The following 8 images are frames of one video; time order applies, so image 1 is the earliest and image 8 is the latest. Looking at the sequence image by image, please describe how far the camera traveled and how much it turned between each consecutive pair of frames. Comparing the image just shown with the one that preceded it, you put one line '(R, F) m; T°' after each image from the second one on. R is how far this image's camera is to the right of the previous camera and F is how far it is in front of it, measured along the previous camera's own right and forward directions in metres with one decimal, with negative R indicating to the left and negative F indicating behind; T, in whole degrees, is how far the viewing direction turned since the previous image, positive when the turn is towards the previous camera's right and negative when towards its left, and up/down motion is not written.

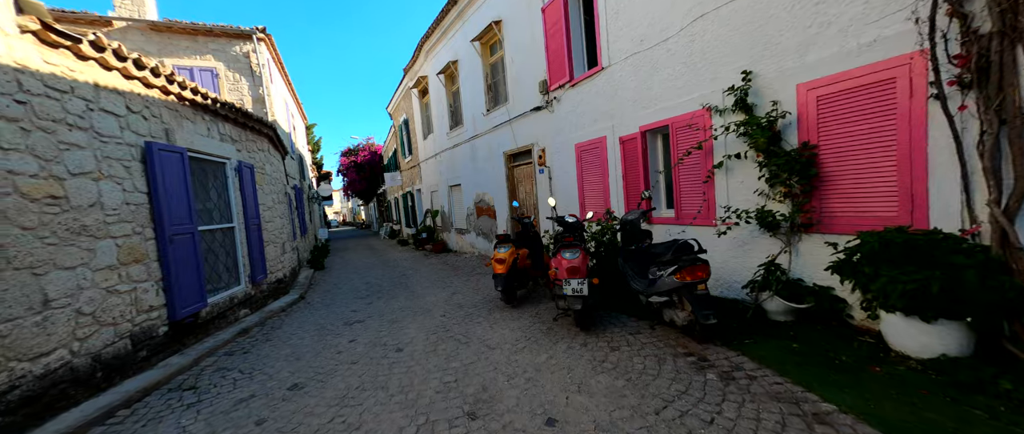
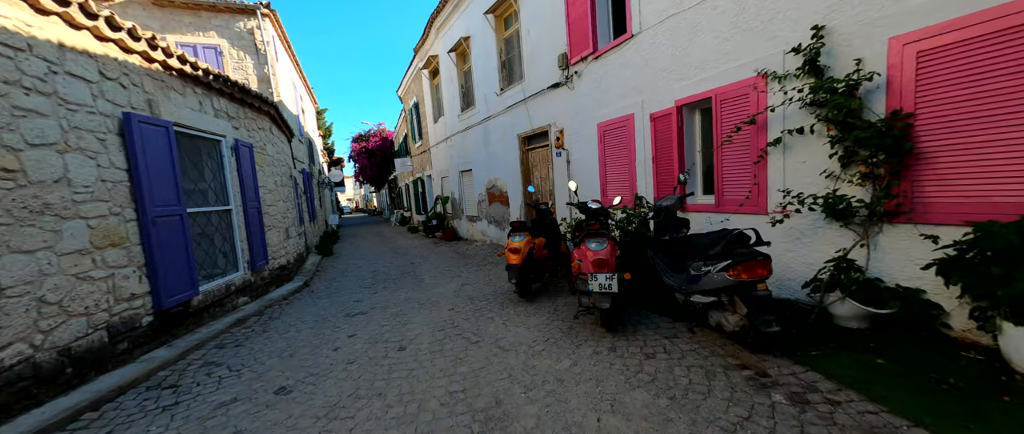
(-0.1, +0.4) m; -2°
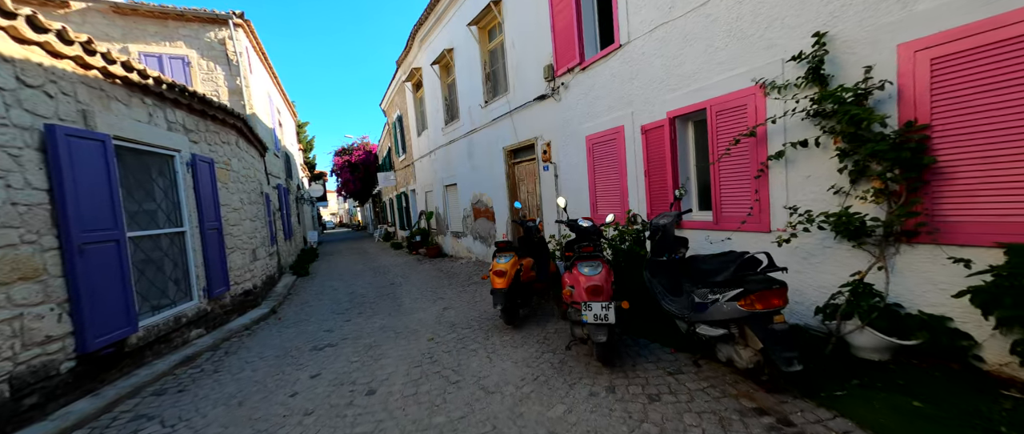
(0.0, +0.3) m; +2°
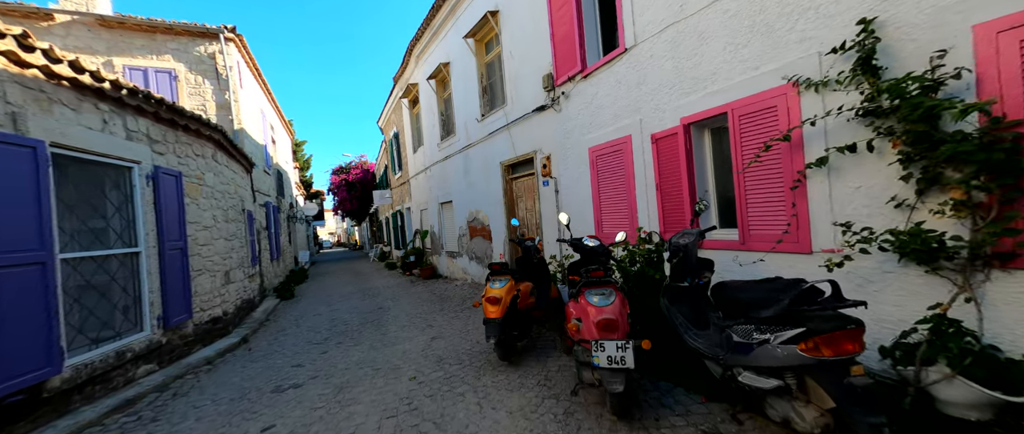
(0.0, +0.4) m; 0°
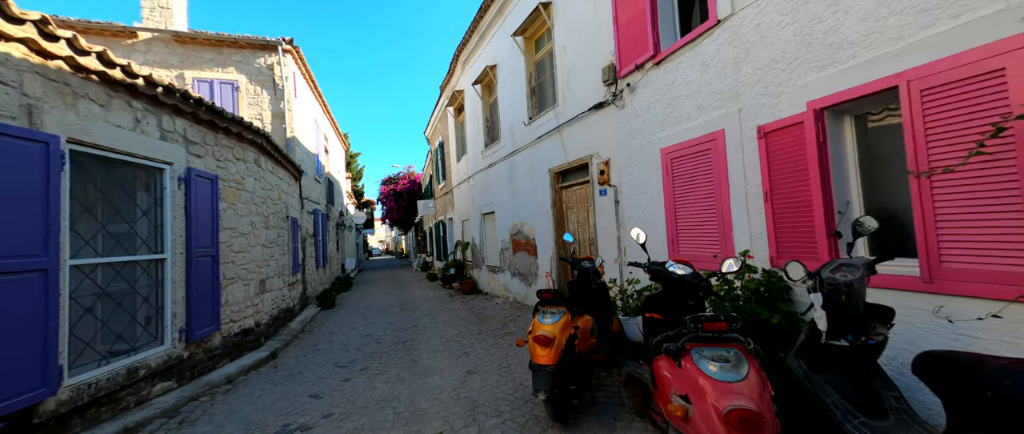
(-0.1, +0.7) m; -7°
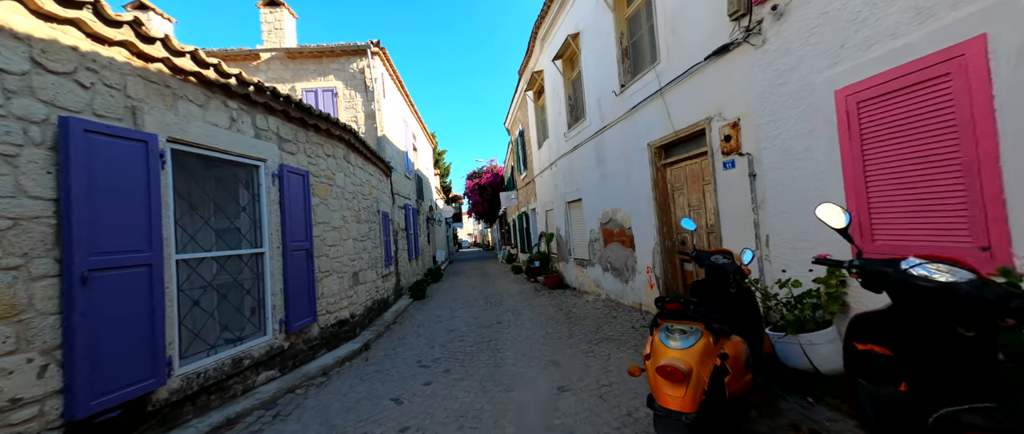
(-0.1, +0.6) m; -14°
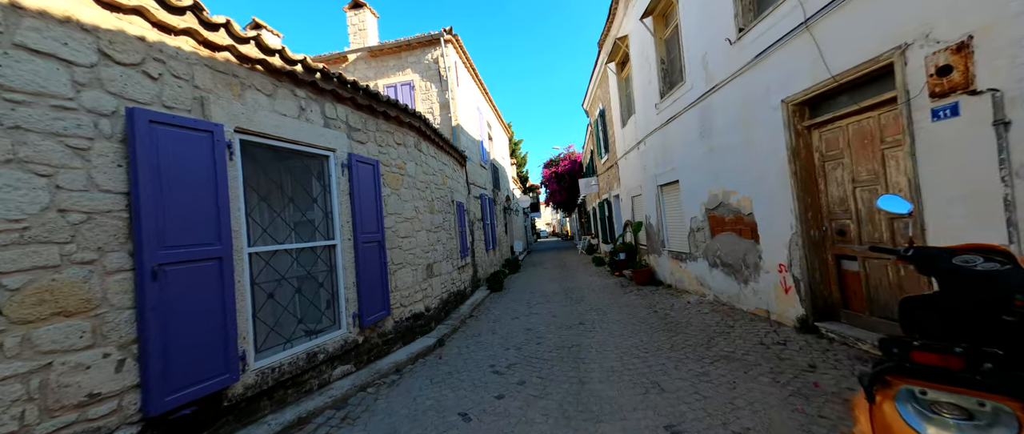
(-0.1, +0.6) m; -13°
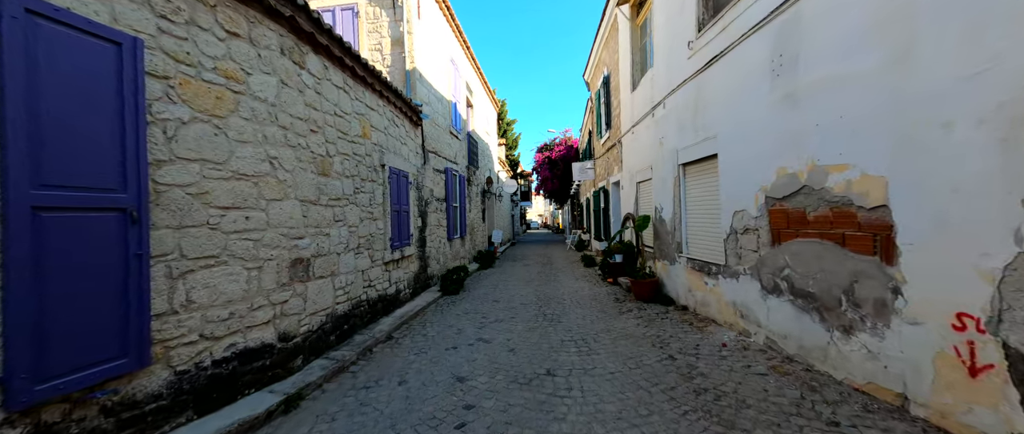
(+0.5, +2.1) m; +1°
